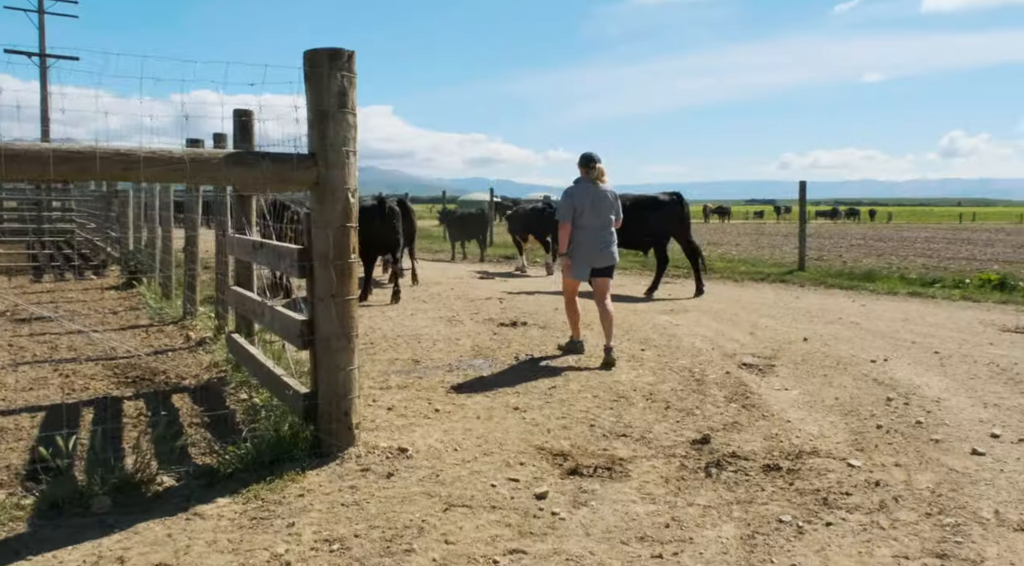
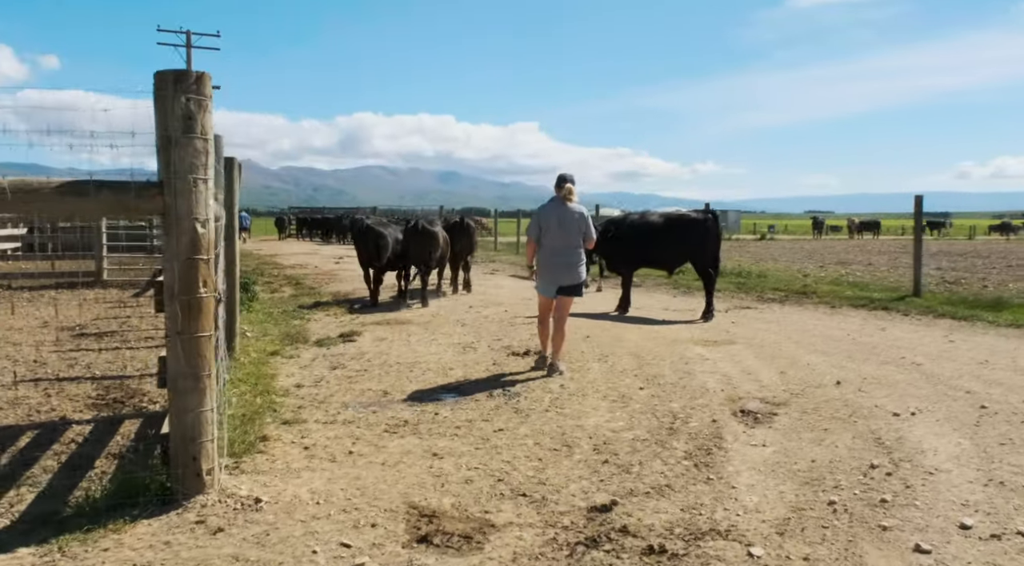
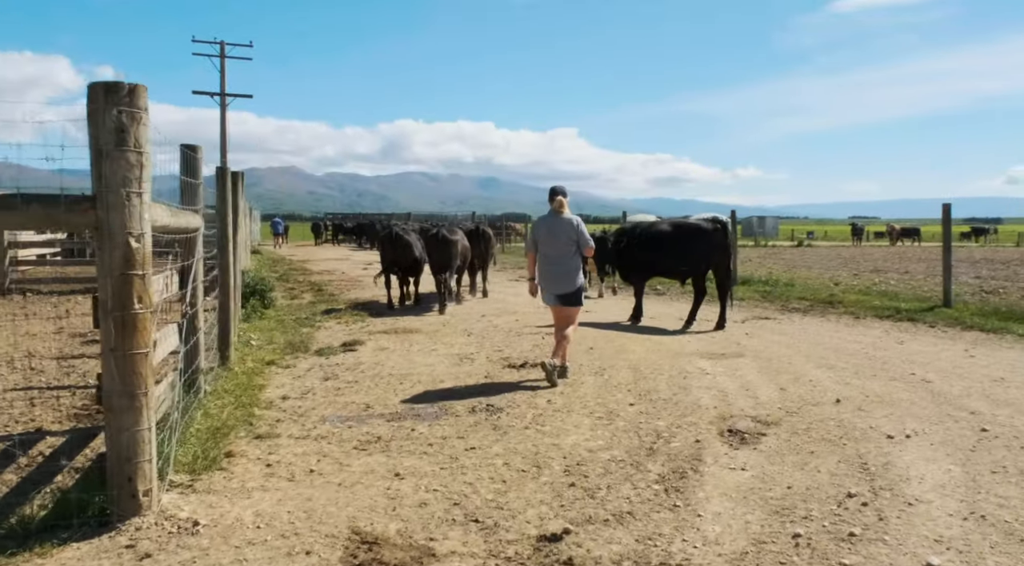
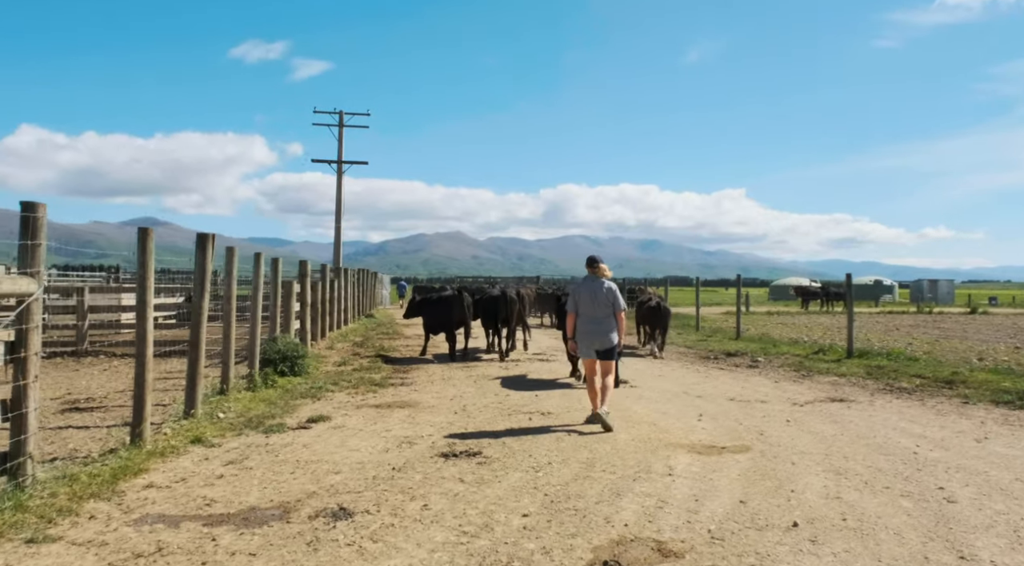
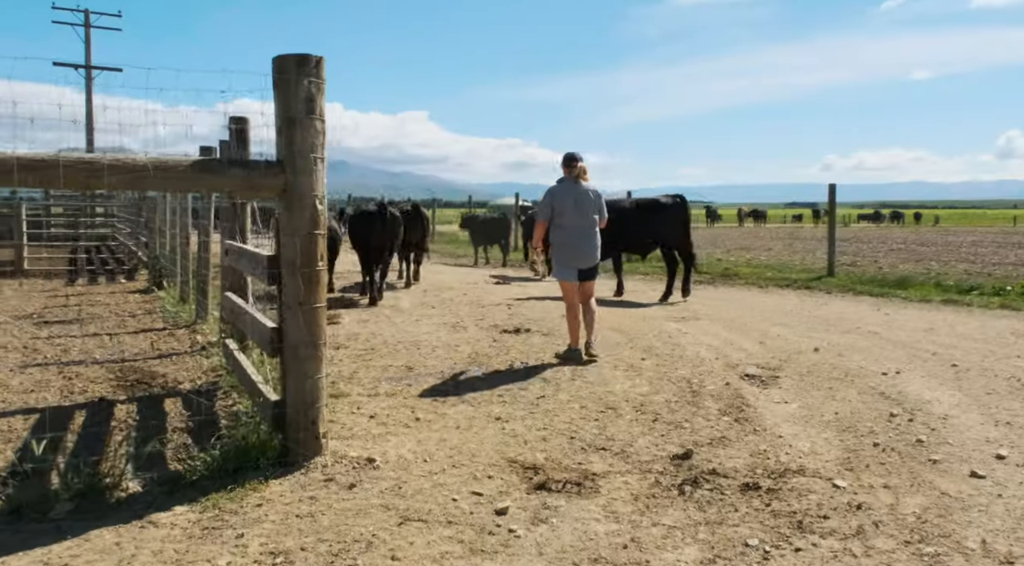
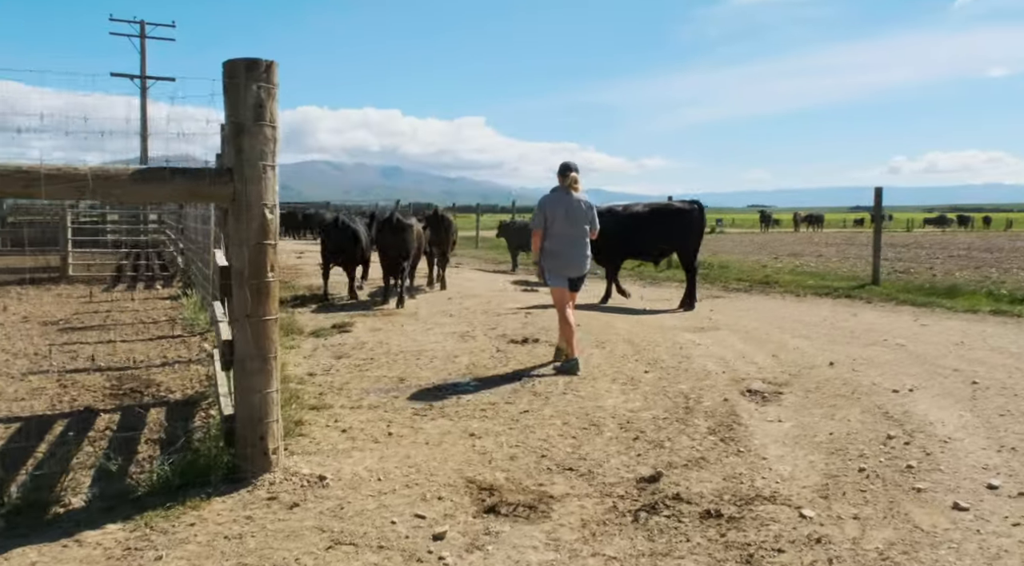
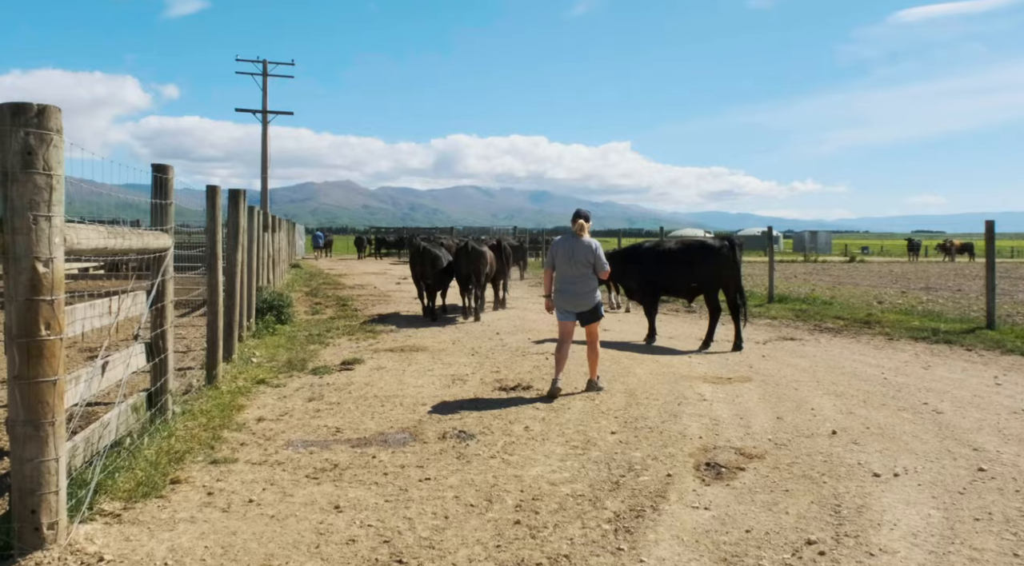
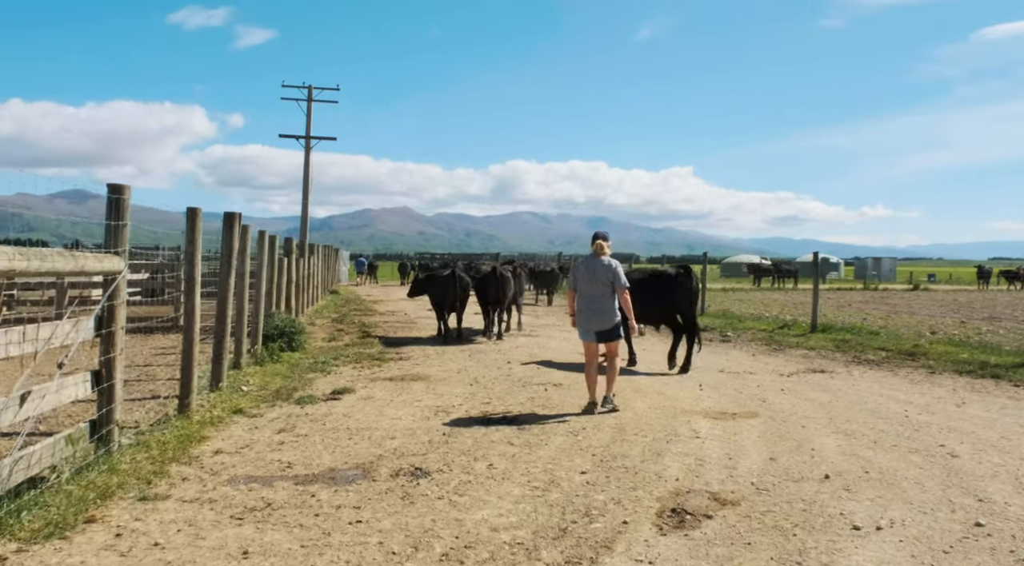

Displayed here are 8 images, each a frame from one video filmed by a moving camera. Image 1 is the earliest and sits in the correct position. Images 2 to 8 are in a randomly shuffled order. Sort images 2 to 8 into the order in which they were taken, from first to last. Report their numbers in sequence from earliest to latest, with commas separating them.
5, 6, 2, 3, 7, 8, 4
